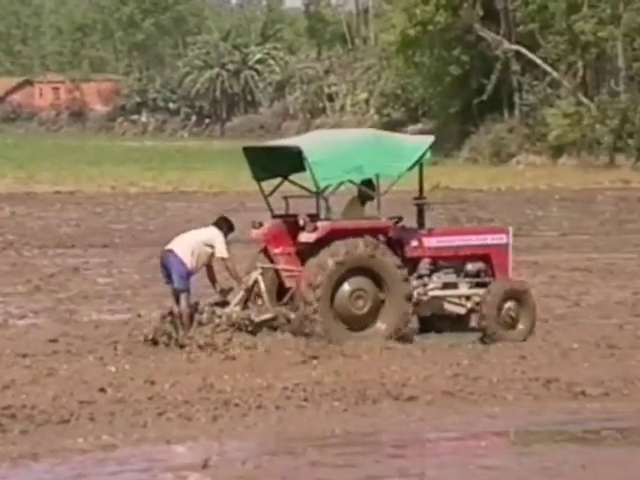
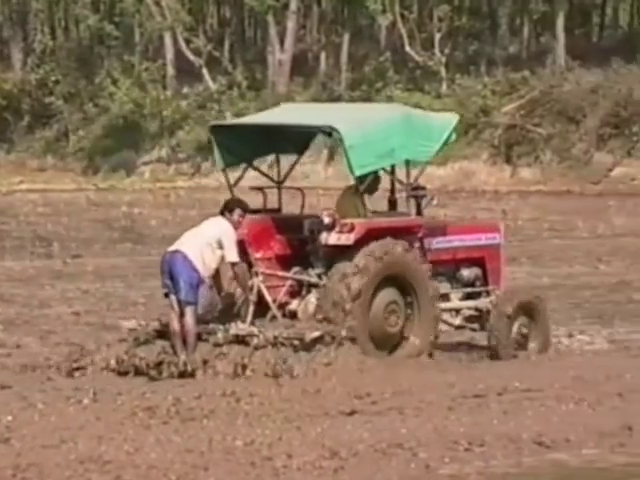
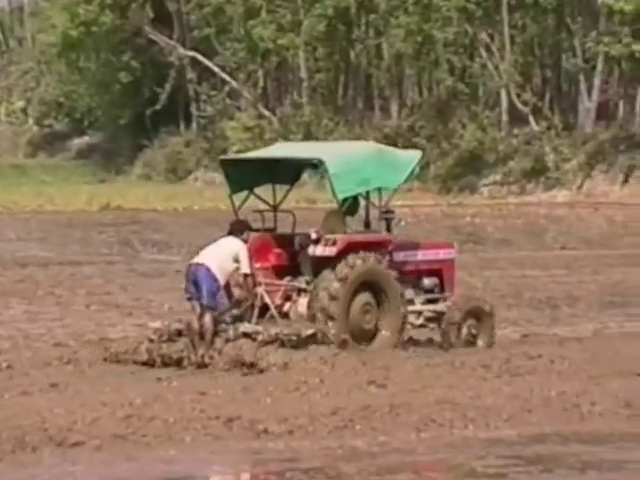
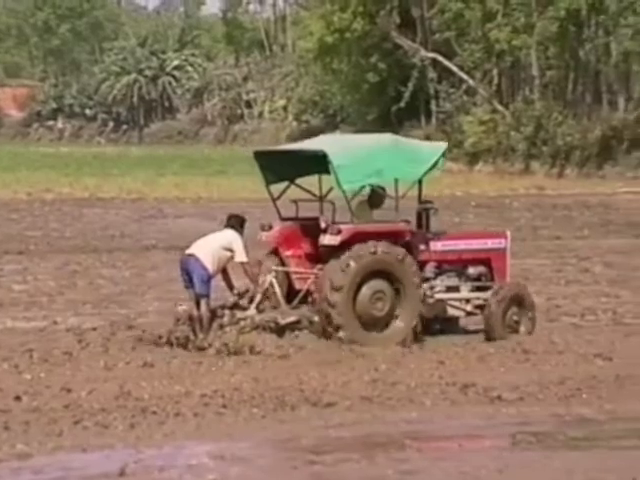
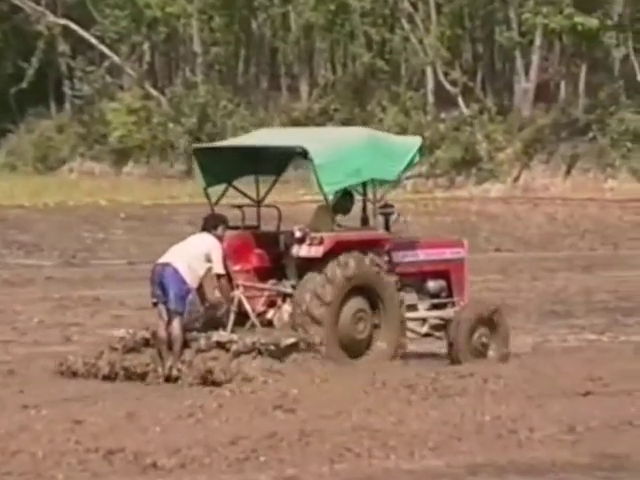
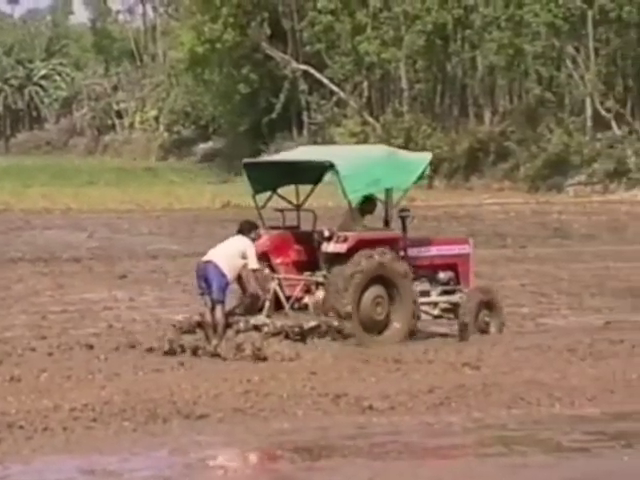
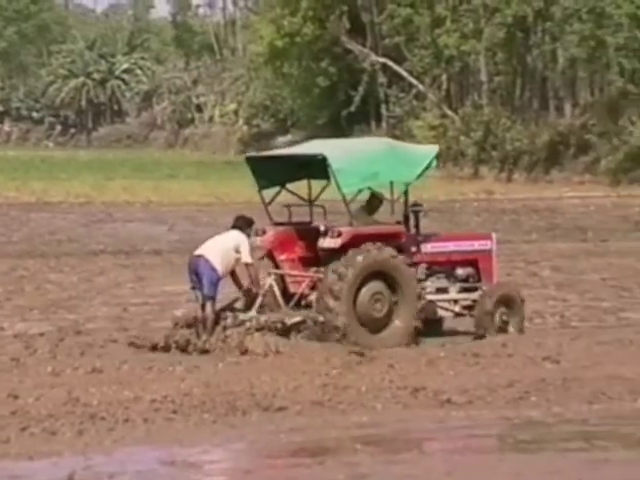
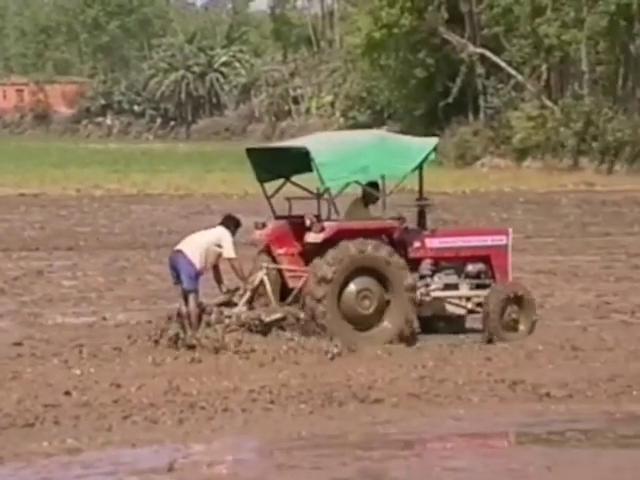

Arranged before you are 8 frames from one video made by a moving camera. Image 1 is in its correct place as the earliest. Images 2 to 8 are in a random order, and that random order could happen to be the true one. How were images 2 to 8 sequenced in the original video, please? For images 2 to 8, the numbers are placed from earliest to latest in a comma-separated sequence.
8, 4, 7, 6, 3, 5, 2
